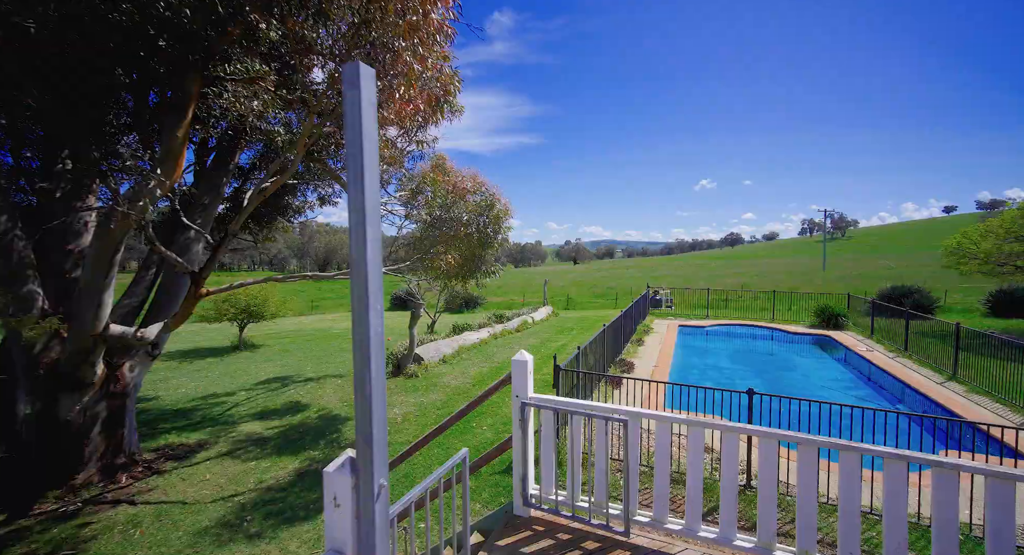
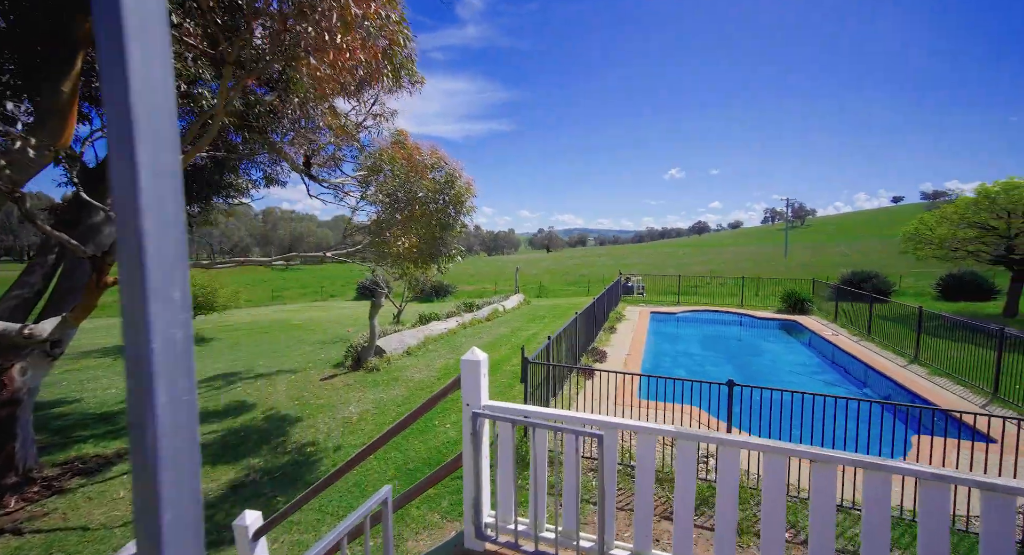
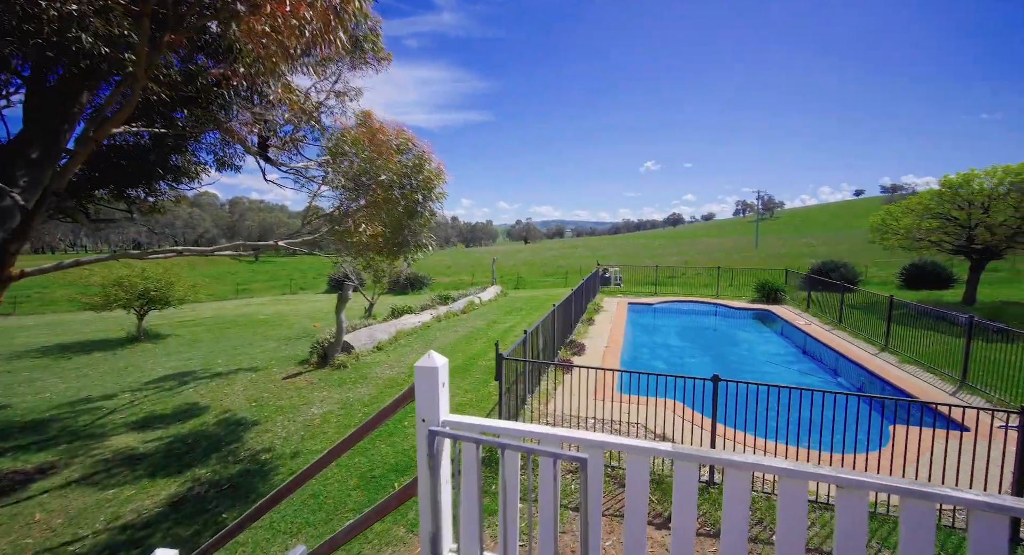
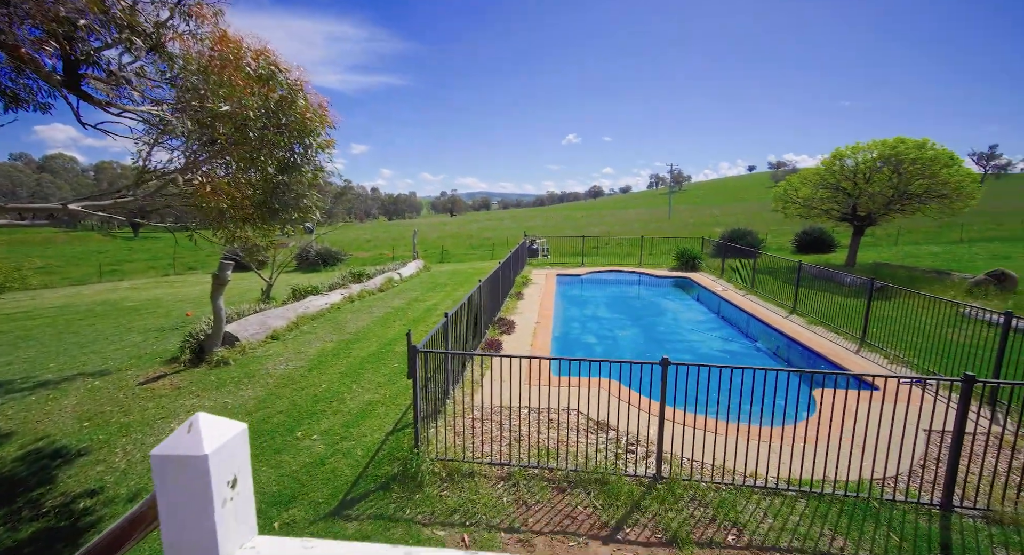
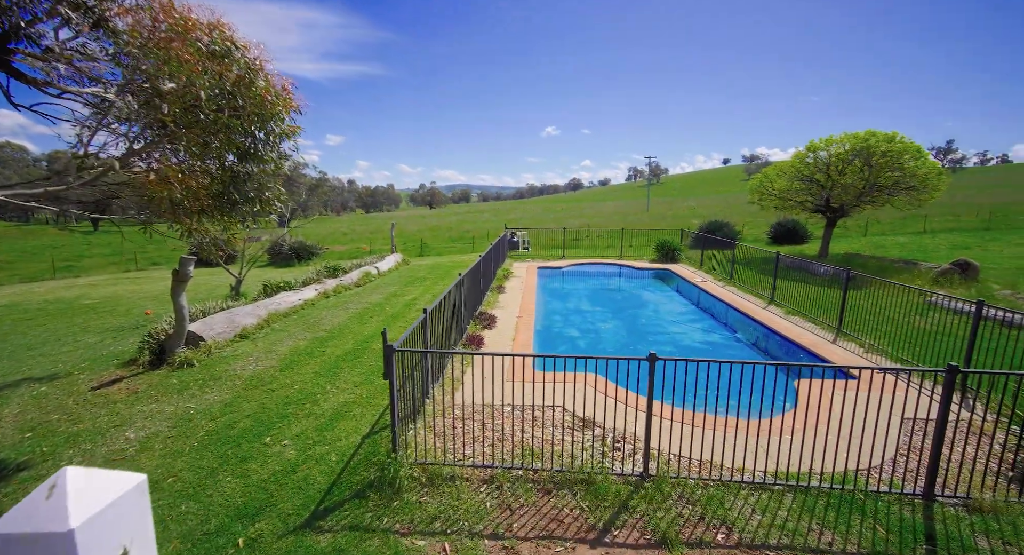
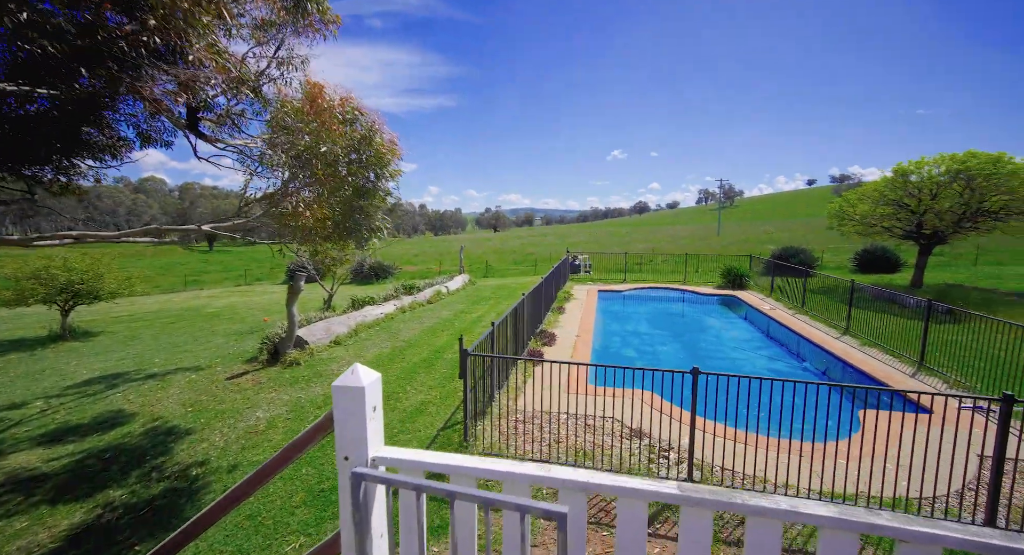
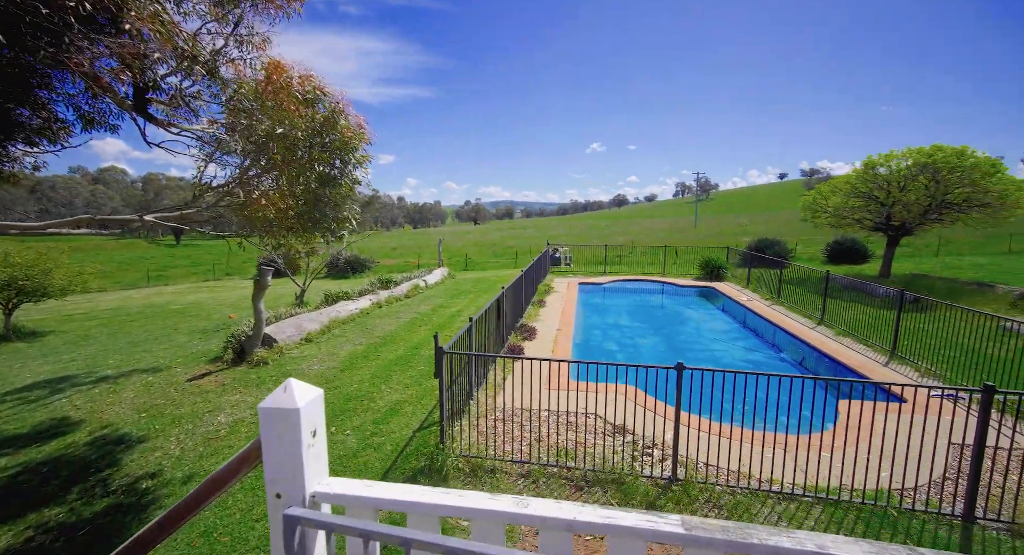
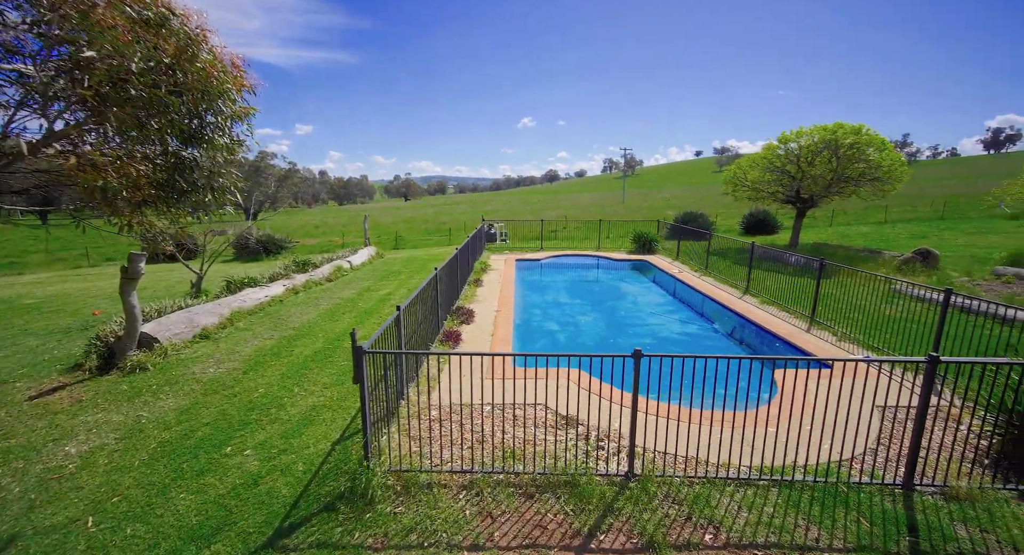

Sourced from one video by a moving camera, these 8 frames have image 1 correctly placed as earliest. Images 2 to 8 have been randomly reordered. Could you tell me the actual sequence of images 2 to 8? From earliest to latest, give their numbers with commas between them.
2, 3, 6, 7, 4, 5, 8
